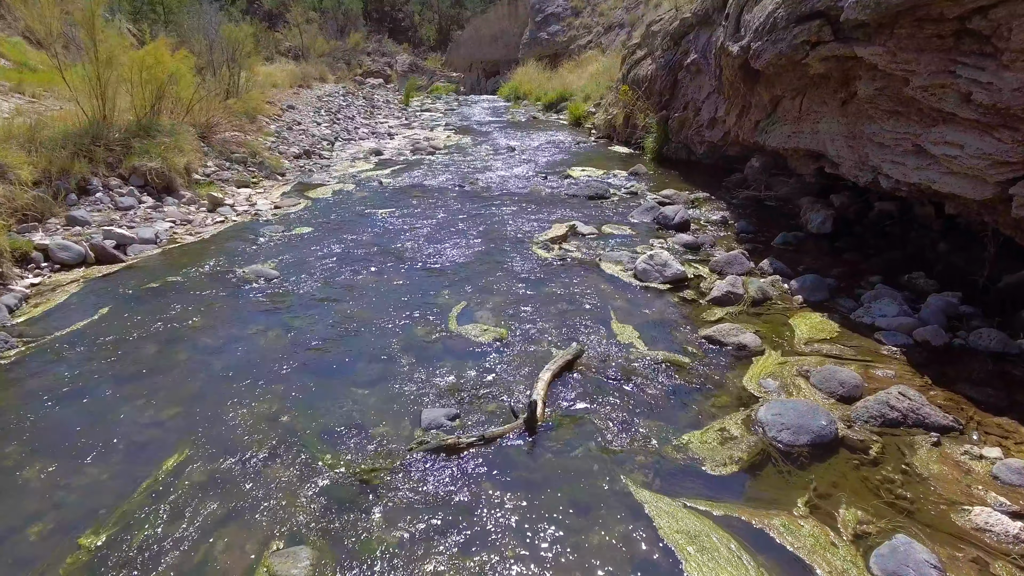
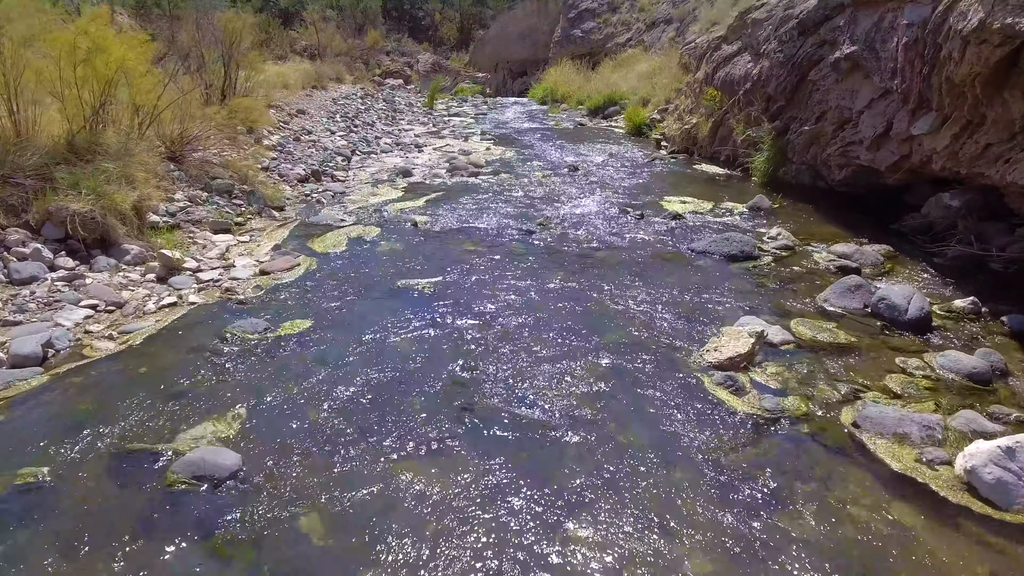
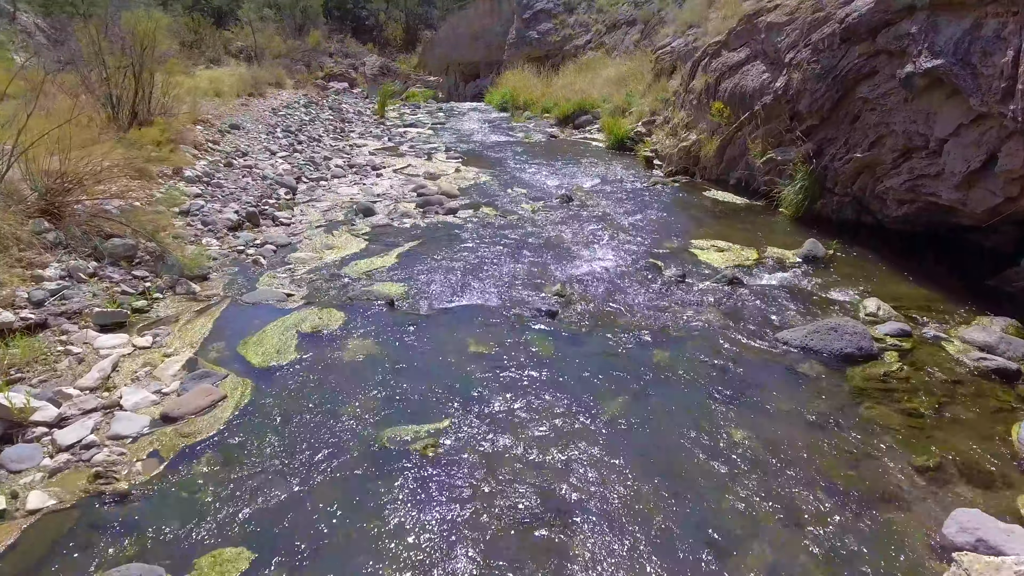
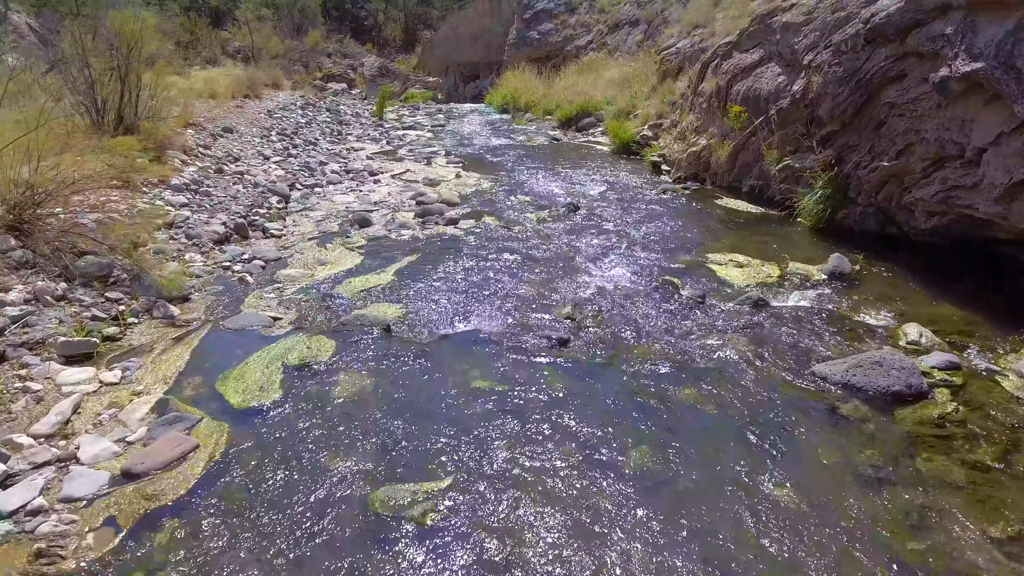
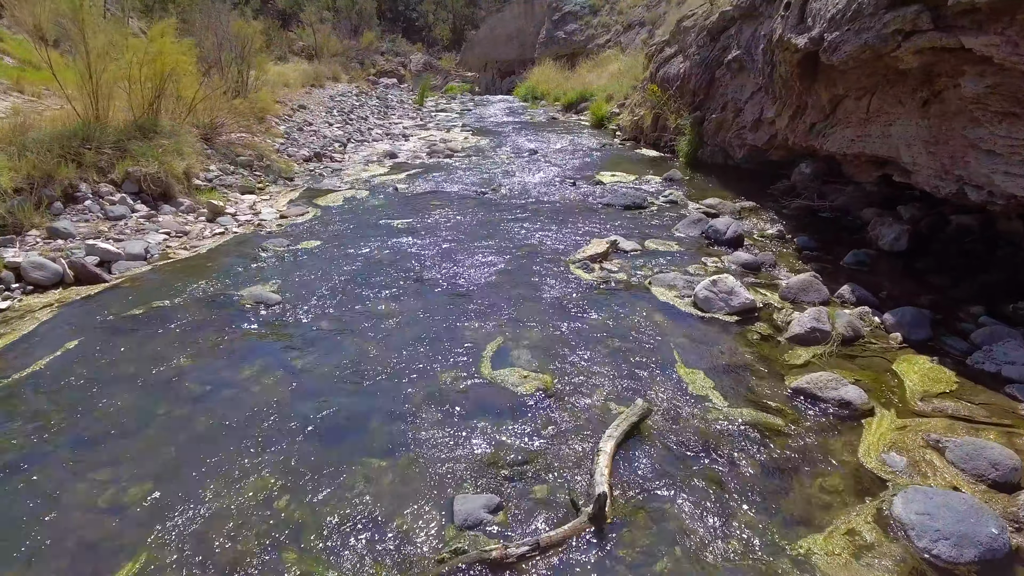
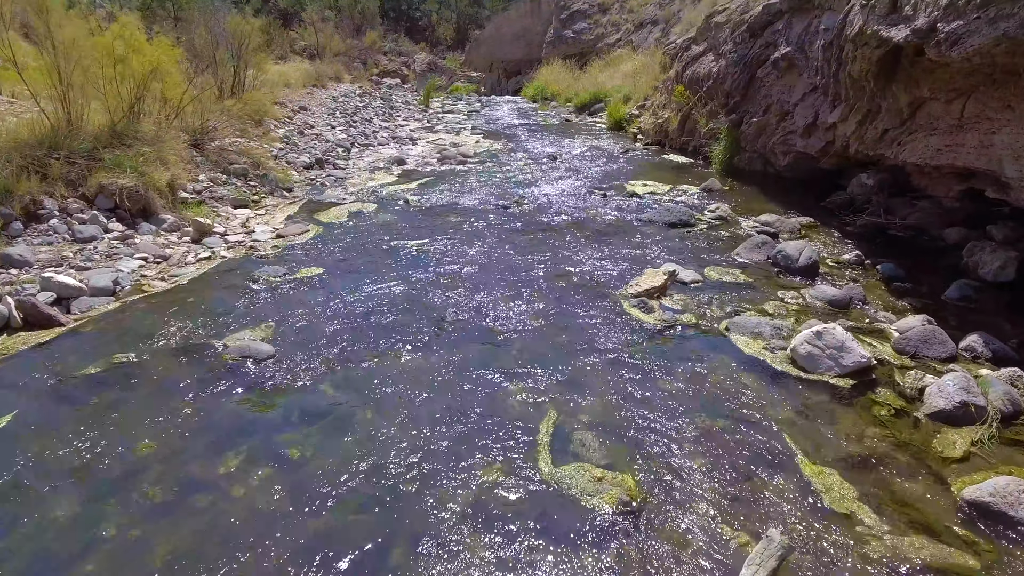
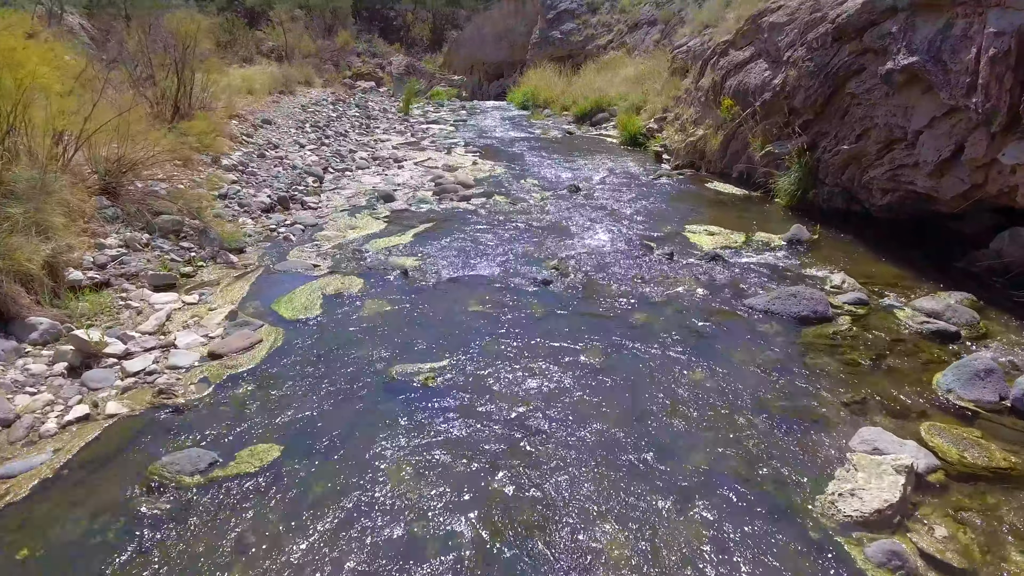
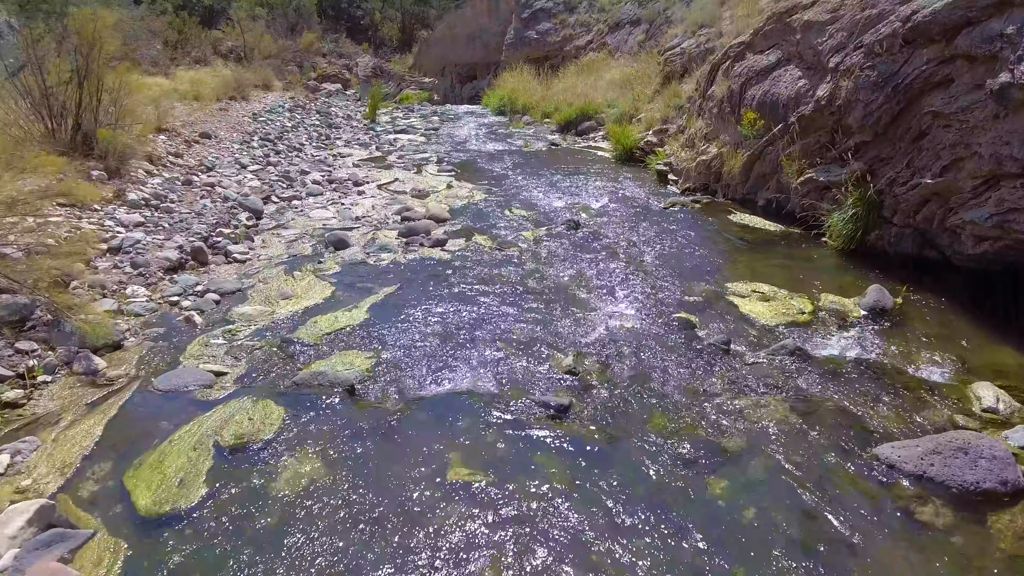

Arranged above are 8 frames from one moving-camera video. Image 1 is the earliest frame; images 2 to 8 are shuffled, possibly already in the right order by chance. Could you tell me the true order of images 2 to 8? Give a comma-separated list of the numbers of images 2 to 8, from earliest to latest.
5, 6, 2, 7, 3, 4, 8
